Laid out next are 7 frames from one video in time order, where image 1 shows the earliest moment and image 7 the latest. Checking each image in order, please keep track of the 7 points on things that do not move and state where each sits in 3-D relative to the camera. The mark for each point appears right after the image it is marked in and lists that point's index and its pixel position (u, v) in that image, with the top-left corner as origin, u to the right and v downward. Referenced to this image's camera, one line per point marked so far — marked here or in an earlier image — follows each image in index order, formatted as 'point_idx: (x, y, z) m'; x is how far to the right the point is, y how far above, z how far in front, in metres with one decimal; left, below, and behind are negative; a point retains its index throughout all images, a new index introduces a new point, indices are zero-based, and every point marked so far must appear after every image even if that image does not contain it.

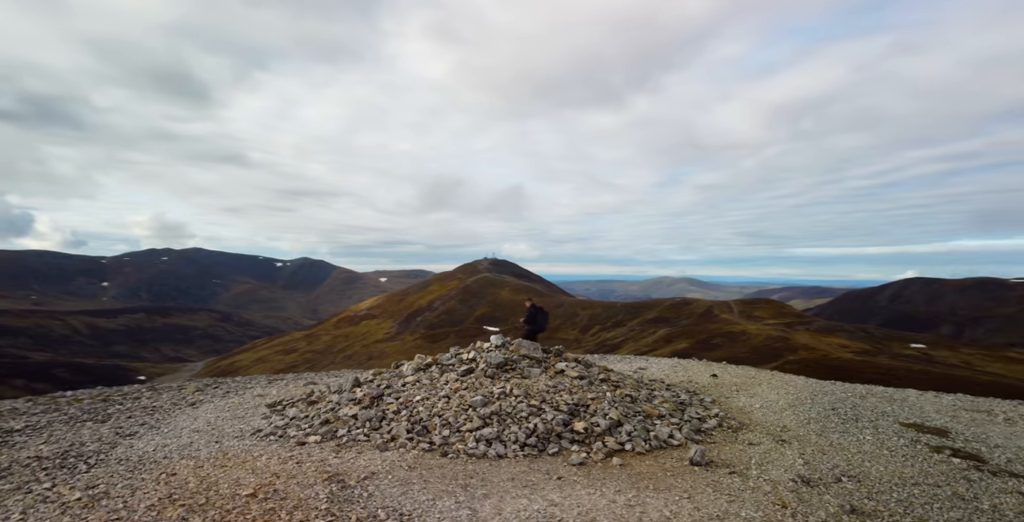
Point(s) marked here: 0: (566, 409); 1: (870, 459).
0: (+2.3, -6.2, +18.5) m
1: (+13.6, -7.6, +16.8) m
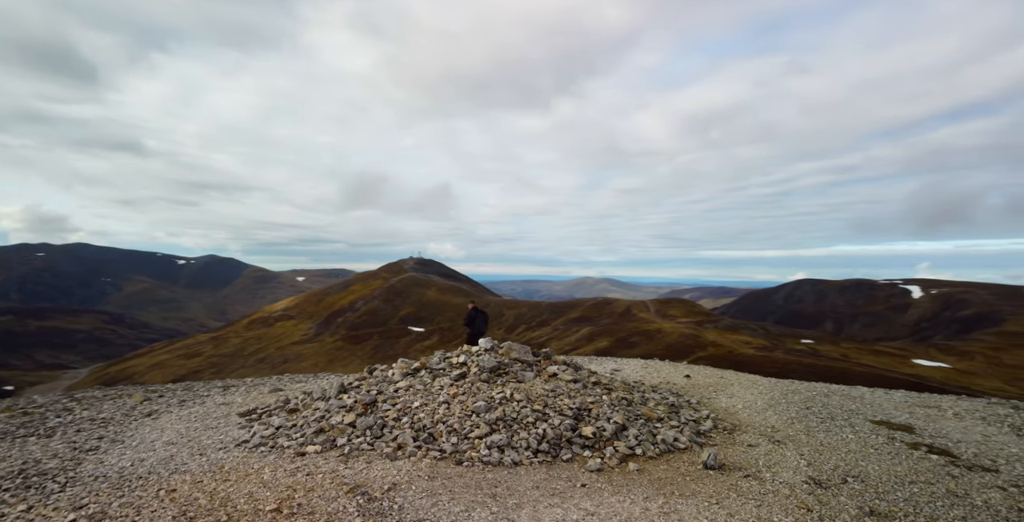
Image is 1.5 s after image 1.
0: (+2.5, -6.4, +18.4) m
1: (+13.8, -7.9, +17.4) m
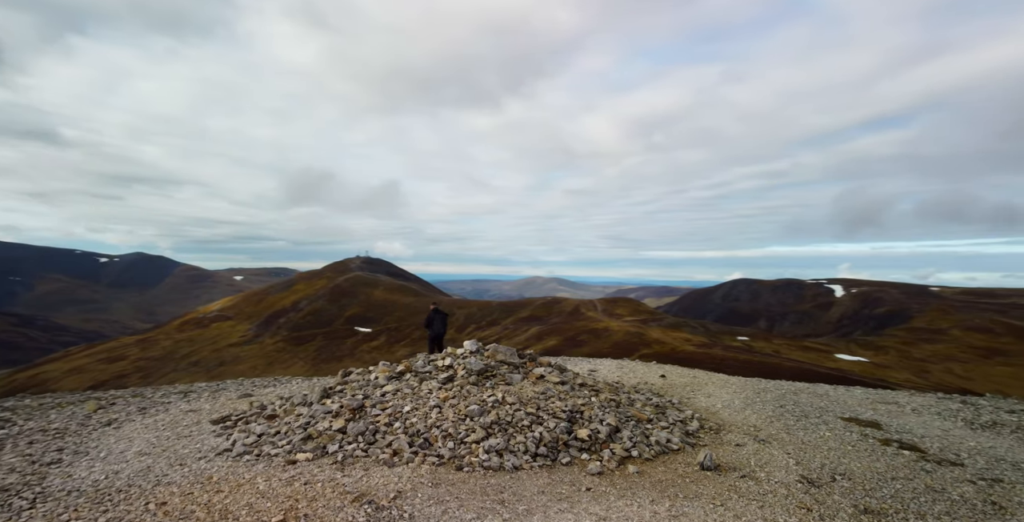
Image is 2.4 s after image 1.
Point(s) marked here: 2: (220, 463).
0: (+2.2, -6.5, +18.5) m
1: (+13.6, -8.1, +18.1) m
2: (-11.2, -7.7, +16.9) m
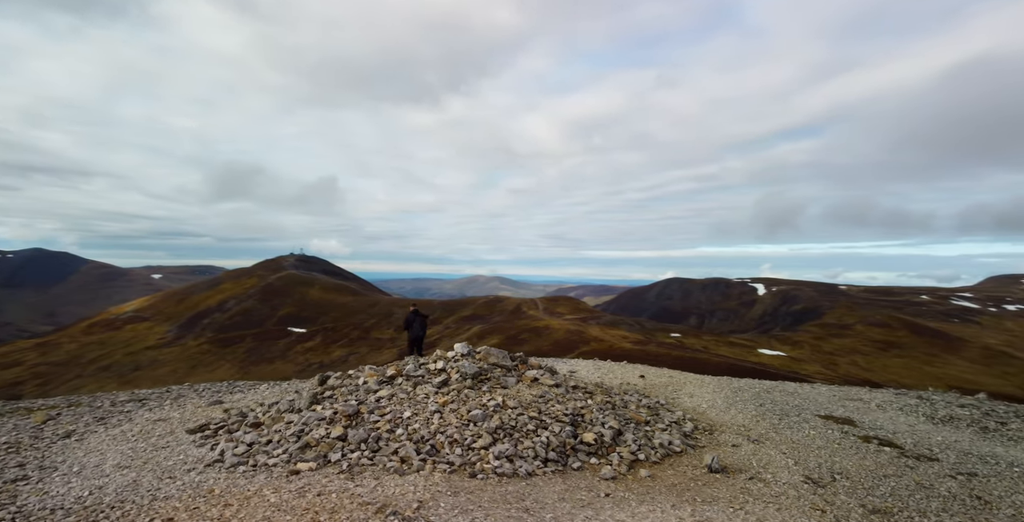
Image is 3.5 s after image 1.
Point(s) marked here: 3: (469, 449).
0: (+2.3, -6.7, +18.6) m
1: (+13.7, -8.3, +18.8) m
2: (-11.0, -7.9, +16.2) m
3: (-1.5, -6.7, +15.7) m
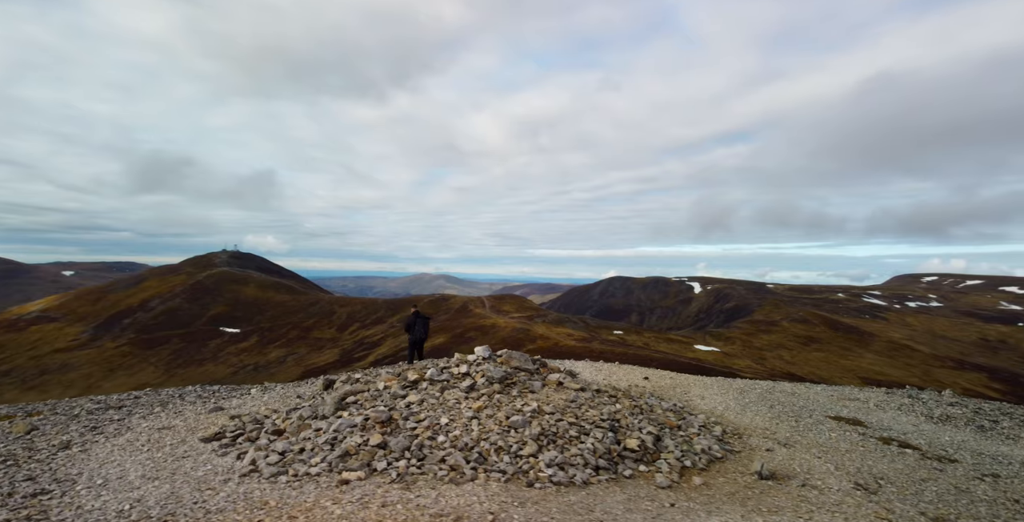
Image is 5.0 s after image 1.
0: (+4.0, -7.0, +18.7) m
1: (+15.3, -8.6, +19.1) m
2: (-9.3, -8.2, +16.1) m
3: (+0.2, -7.0, +15.7) m
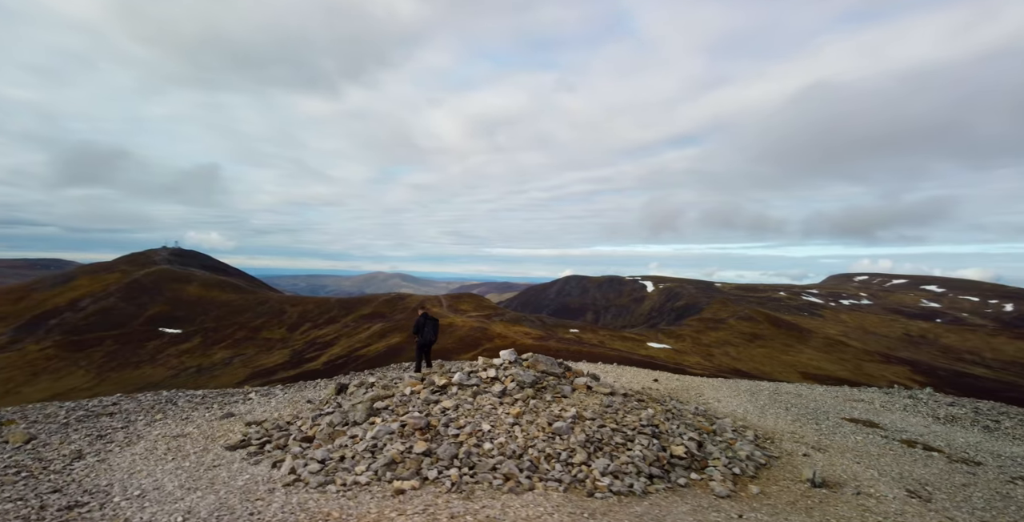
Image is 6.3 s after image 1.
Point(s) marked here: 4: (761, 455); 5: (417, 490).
0: (+5.8, -7.3, +18.8) m
1: (+17.2, -8.9, +19.4) m
2: (-7.5, -8.5, +16.2) m
3: (+2.0, -7.3, +15.8) m
4: (+9.8, -7.6, +17.3) m
5: (-3.2, -7.8, +15.0) m
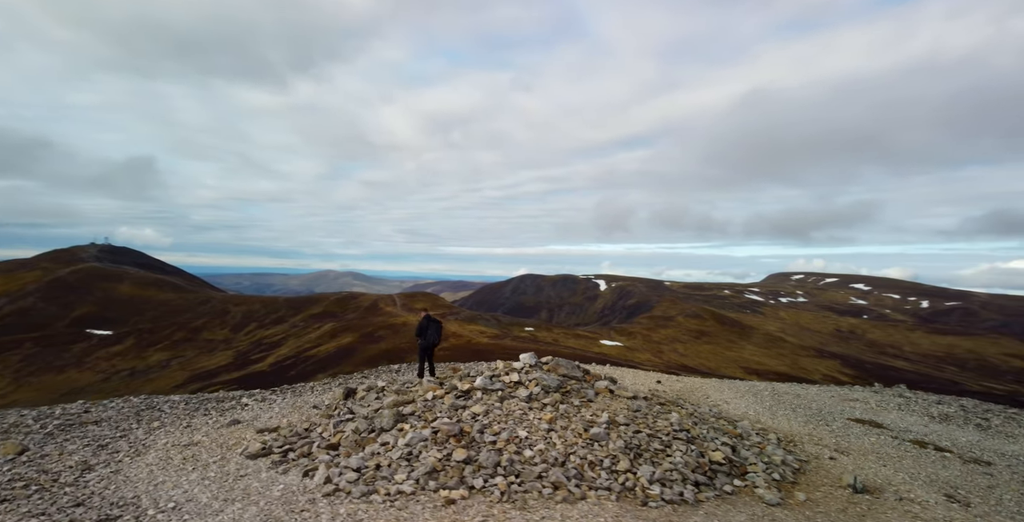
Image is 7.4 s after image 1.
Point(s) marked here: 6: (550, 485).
0: (+7.4, -7.8, +19.2) m
1: (+18.8, -9.3, +20.0) m
2: (-5.8, -9.0, +16.3) m
3: (+3.7, -7.7, +16.2) m
4: (+11.5, -8.1, +17.8) m
5: (-1.5, -8.2, +15.2) m
6: (+1.3, -7.8, +15.4) m
